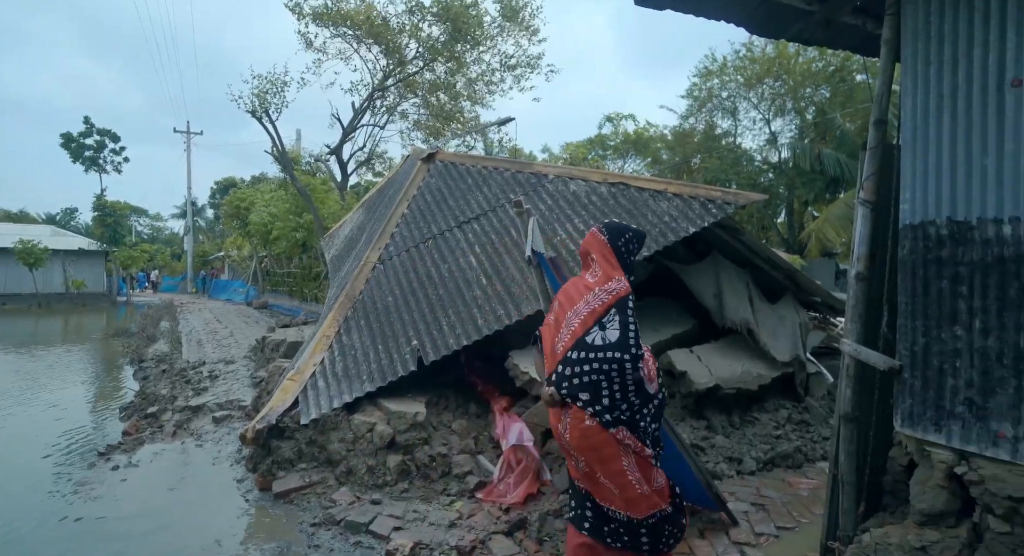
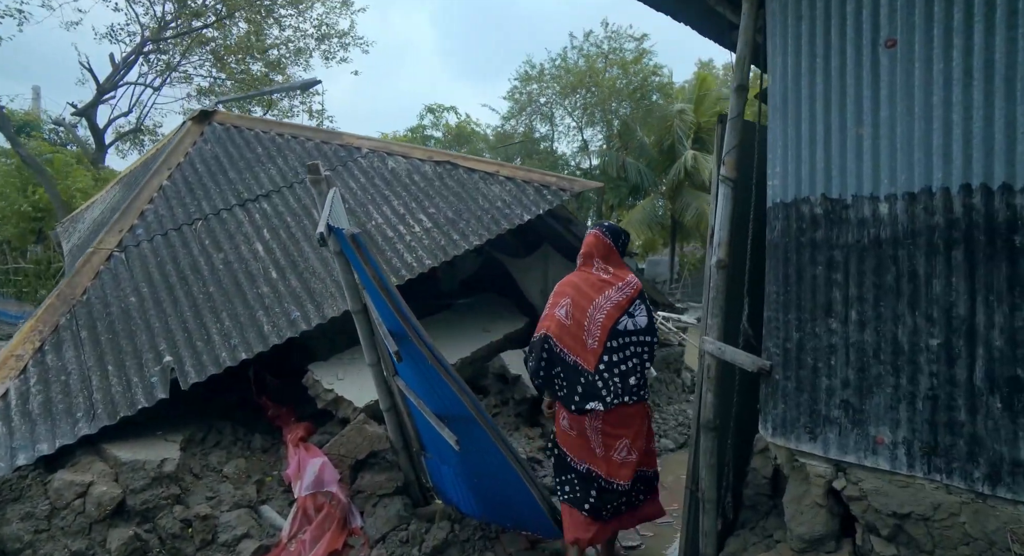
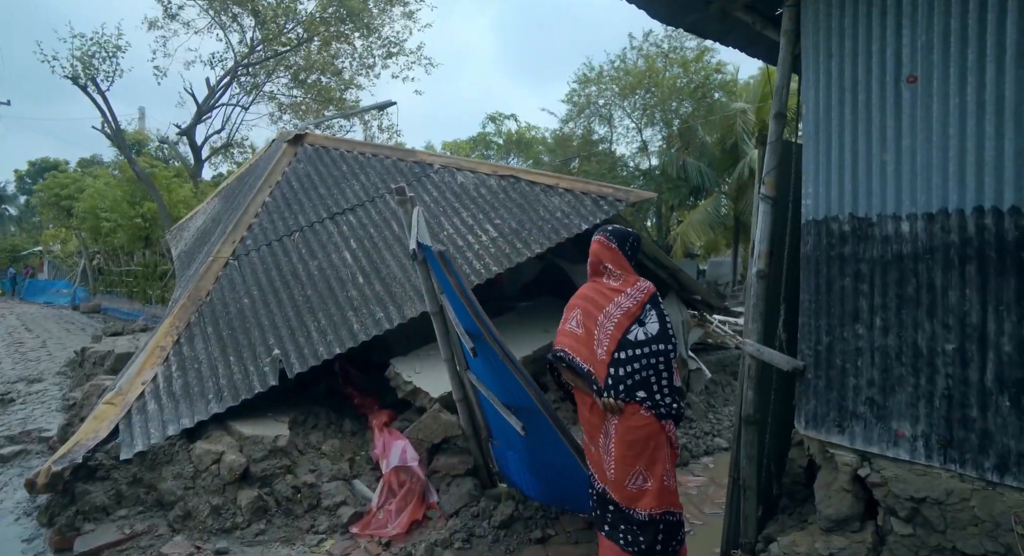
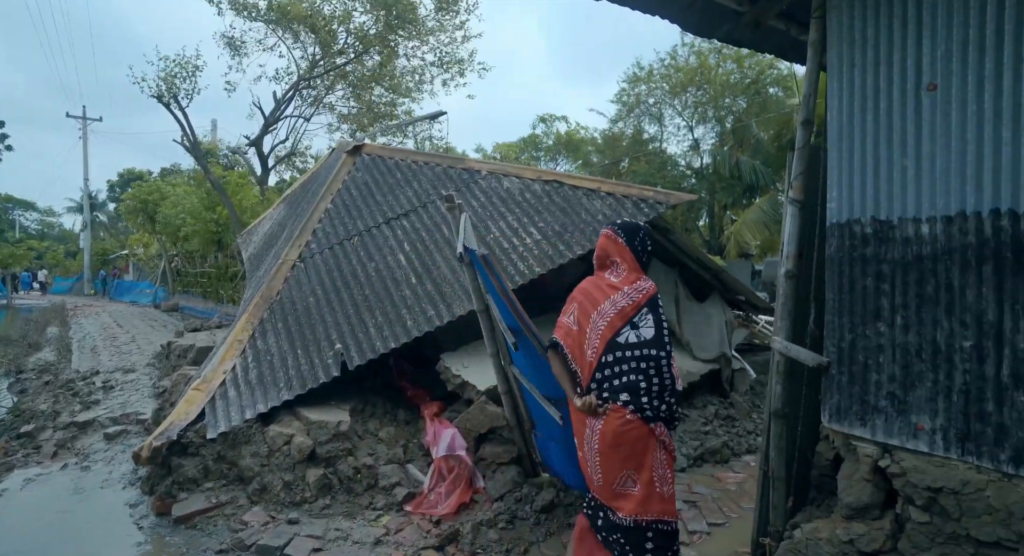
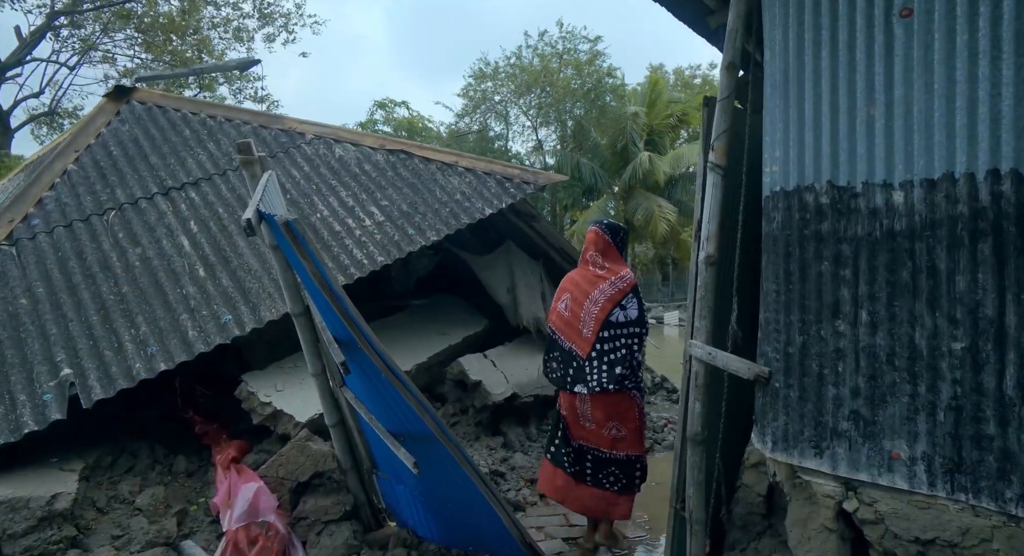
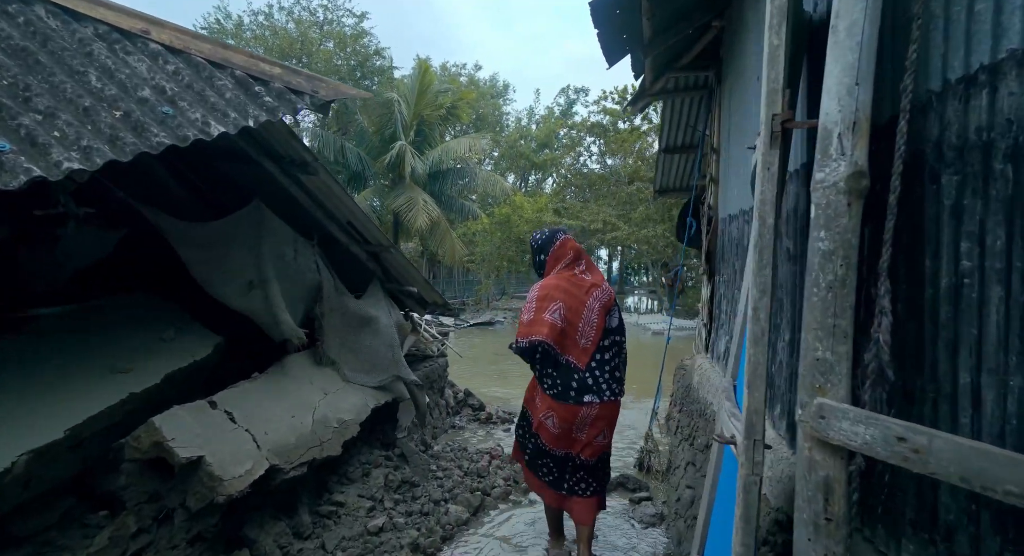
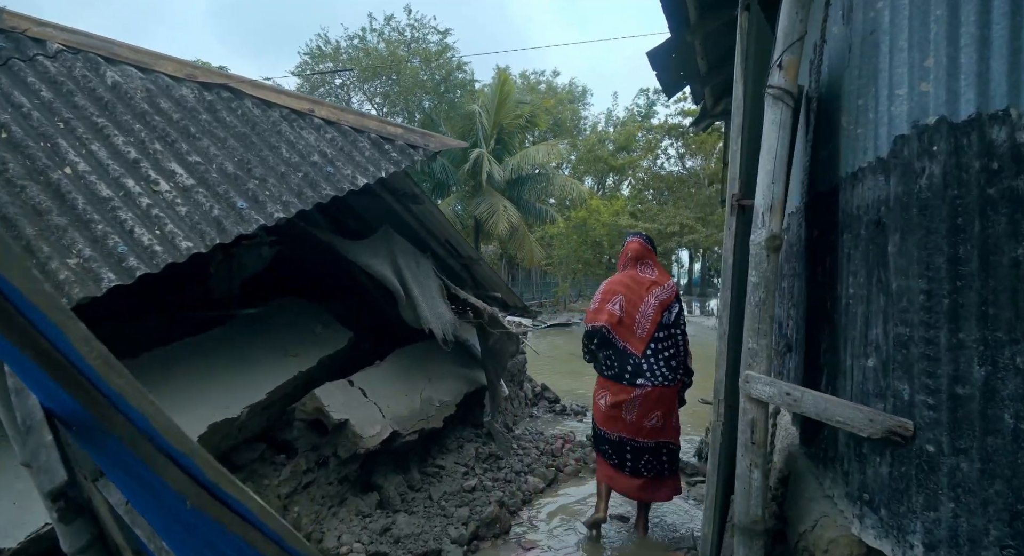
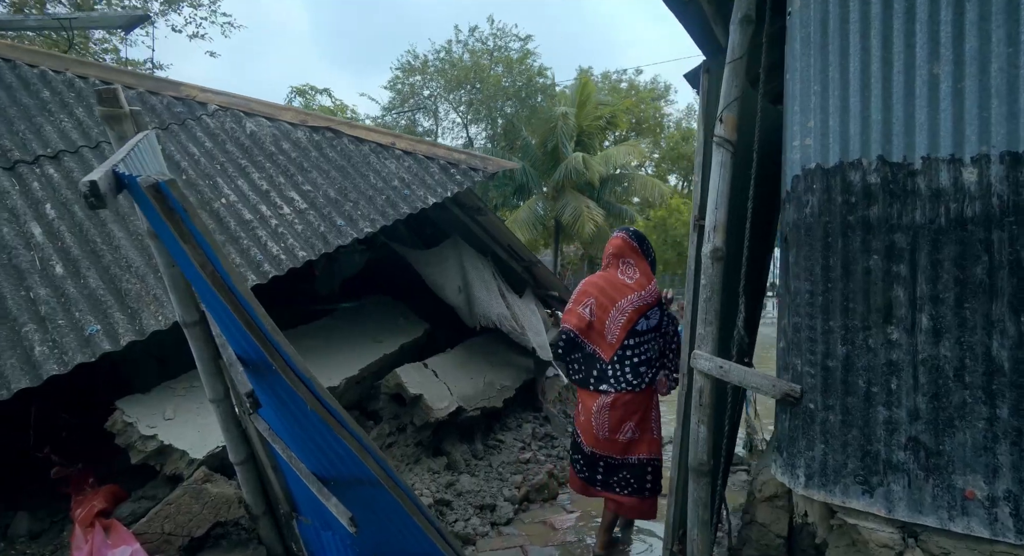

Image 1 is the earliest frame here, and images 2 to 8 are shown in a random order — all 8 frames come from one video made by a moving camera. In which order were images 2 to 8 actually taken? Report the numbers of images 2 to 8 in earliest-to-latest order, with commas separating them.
4, 3, 2, 5, 8, 7, 6
